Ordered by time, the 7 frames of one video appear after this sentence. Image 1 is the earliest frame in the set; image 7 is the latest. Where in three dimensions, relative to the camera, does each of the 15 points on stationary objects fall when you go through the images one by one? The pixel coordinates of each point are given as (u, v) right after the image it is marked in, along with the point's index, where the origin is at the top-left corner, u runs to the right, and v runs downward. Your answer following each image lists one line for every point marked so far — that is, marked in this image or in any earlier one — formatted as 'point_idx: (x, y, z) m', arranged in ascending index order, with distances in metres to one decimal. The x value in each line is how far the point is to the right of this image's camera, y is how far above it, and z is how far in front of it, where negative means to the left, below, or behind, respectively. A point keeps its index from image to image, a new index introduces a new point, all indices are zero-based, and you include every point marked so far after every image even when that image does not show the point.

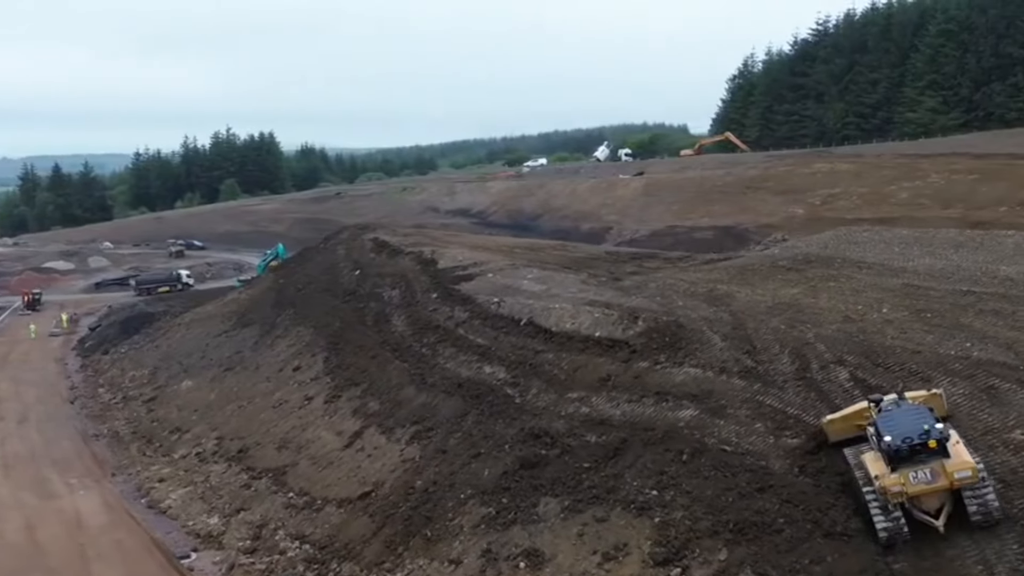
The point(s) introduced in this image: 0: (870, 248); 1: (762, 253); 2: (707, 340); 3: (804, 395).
0: (+6.1, +0.7, +15.9) m
1: (+4.8, +0.7, +18.0) m
2: (+3.0, -0.8, +13.9) m
3: (+3.7, -1.4, +11.6) m
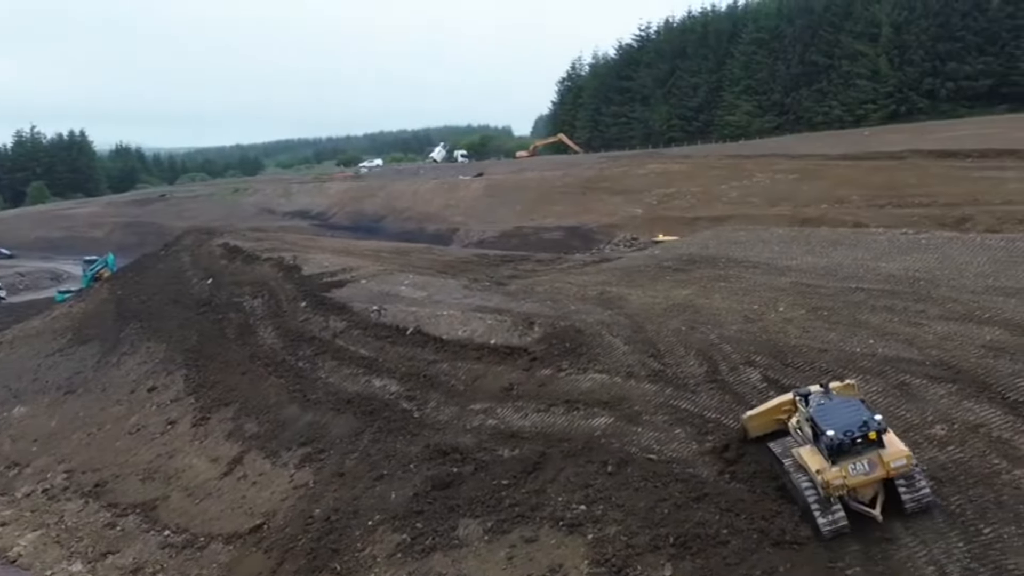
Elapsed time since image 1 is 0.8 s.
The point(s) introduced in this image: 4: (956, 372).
0: (+4.2, +0.7, +16.2) m
1: (+2.4, +0.7, +18.0) m
2: (+1.5, -0.9, +13.6) m
3: (+2.6, -1.4, +11.6) m
4: (+5.0, -0.9, +10.4) m
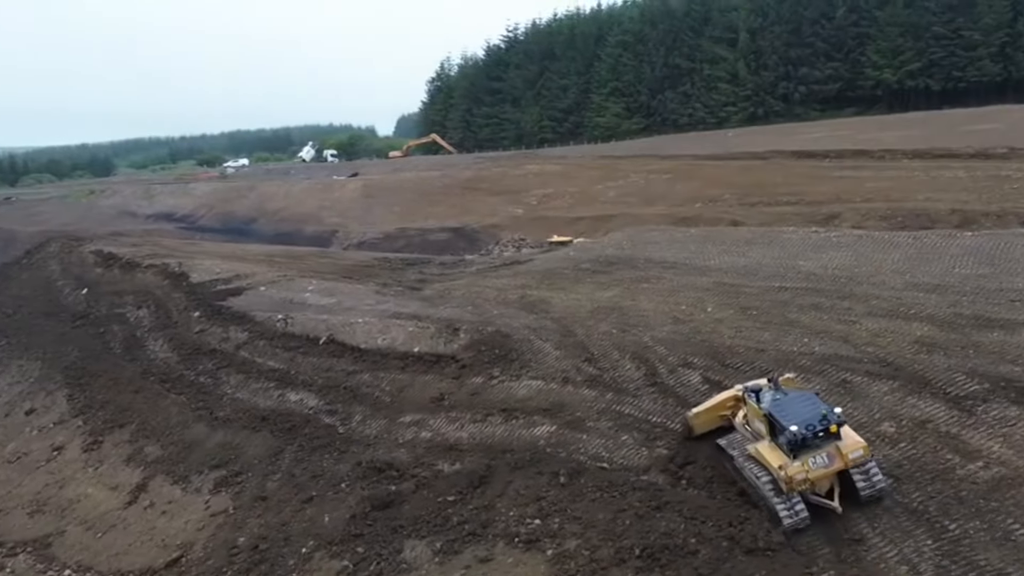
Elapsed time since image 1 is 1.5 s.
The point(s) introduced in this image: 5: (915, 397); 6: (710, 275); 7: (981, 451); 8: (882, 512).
0: (+2.7, +0.7, +16.2) m
1: (+0.7, +0.6, +17.8) m
2: (+0.4, -0.9, +13.3) m
3: (+1.8, -1.4, +11.4) m
4: (+4.4, -0.9, +10.6) m
5: (+4.4, -1.2, +10.0) m
6: (+3.1, +0.2, +14.5) m
7: (+4.6, -1.6, +9.0) m
8: (+3.5, -2.1, +8.7) m
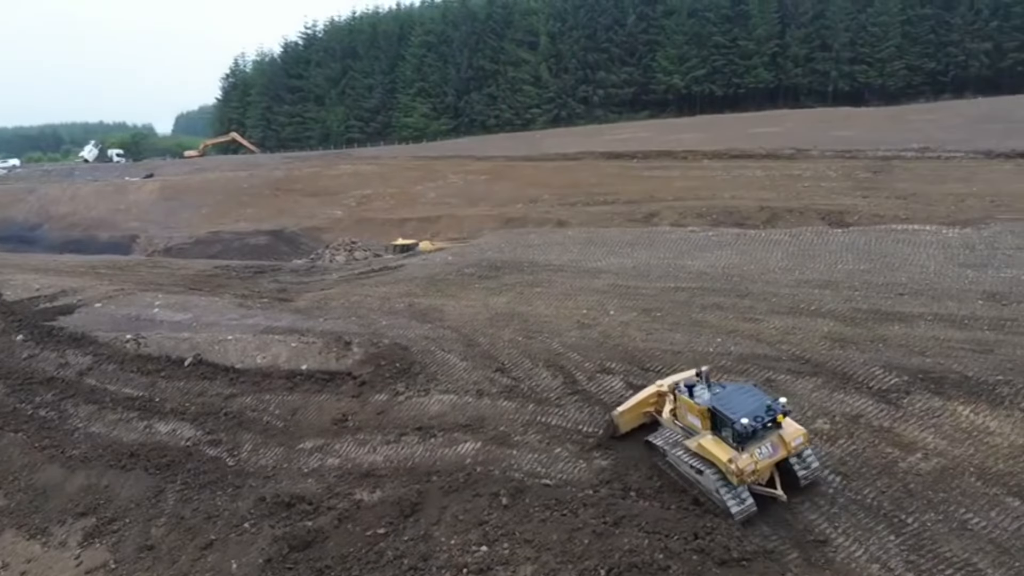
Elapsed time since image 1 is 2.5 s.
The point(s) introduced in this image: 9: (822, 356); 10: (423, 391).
0: (+0.6, +0.7, +15.9) m
1: (-1.7, +0.5, +17.0) m
2: (-0.9, -1.0, +12.6) m
3: (+0.9, -1.5, +11.1) m
4: (+3.6, -0.9, +10.8) m
5: (+3.7, -1.2, +10.3) m
6: (+1.4, +0.2, +14.3) m
7: (+4.1, -1.6, +9.3) m
8: (+3.1, -2.1, +8.8) m
9: (+3.7, -0.8, +10.9) m
10: (-1.2, -1.4, +12.1) m
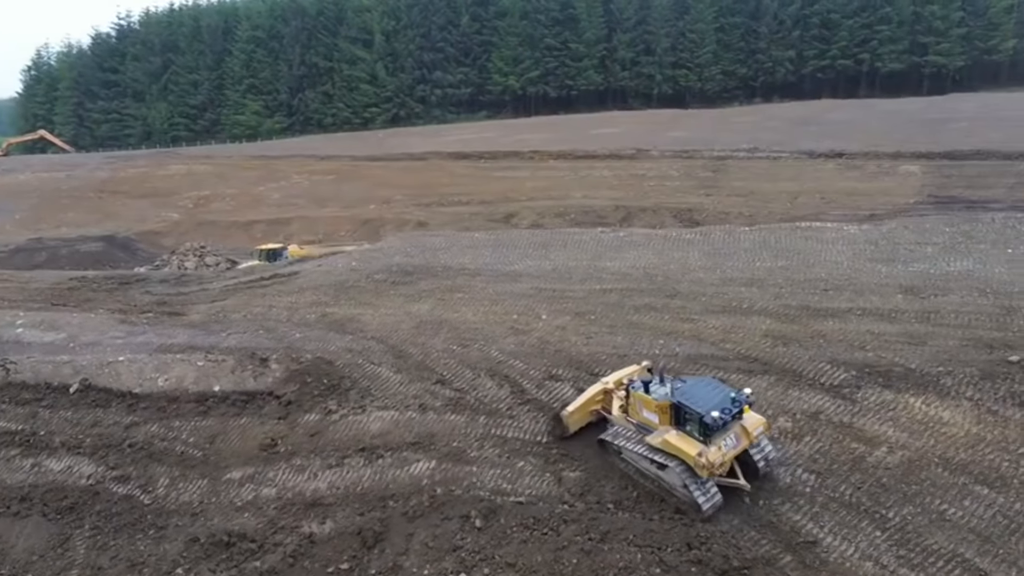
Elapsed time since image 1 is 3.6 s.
0: (-0.9, +0.6, +15.4) m
1: (-3.4, +0.3, +16.0) m
2: (-1.7, -1.1, +11.8) m
3: (+0.3, -1.5, +10.6) m
4: (+3.0, -0.9, +10.9) m
5: (+3.2, -1.2, +10.4) m
6: (+0.2, +0.1, +14.0) m
7: (+3.8, -1.5, +9.5) m
8: (+3.0, -2.1, +8.8) m
9: (+3.1, -0.8, +11.0) m
10: (-1.9, -1.5, +11.3) m
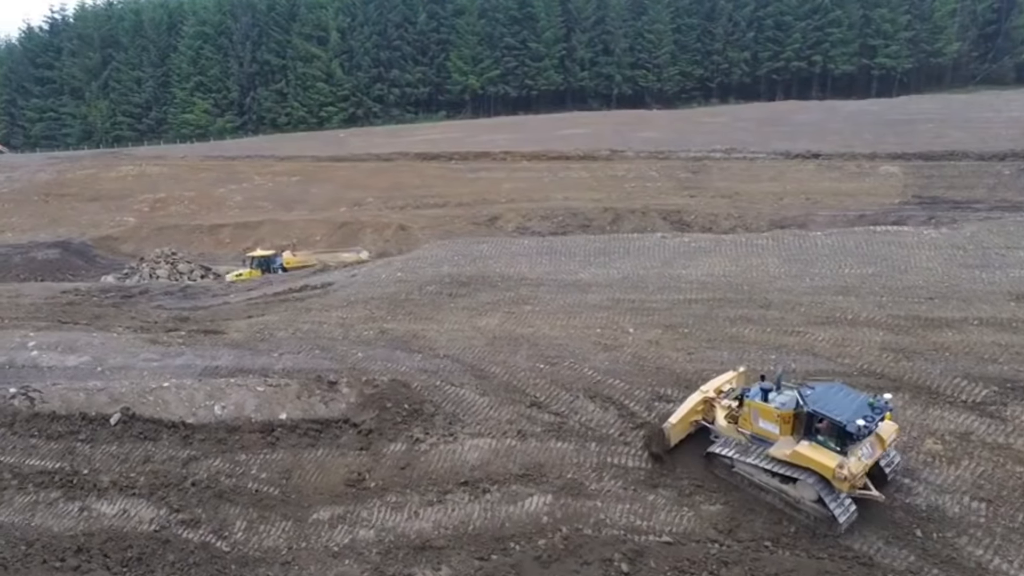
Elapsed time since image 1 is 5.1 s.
0: (0.0, +0.4, +14.3) m
1: (-2.5, +0.2, +14.8) m
2: (-0.6, -1.3, +10.7) m
3: (+1.5, -1.7, +9.7) m
4: (+4.2, -1.0, +10.1) m
5: (+4.4, -1.3, +9.6) m
6: (+1.2, 0.0, +13.0) m
7: (+5.1, -1.6, +8.8) m
8: (+4.3, -2.2, +8.1) m
9: (+4.3, -0.9, +10.3) m
10: (-0.7, -1.6, +10.2) m
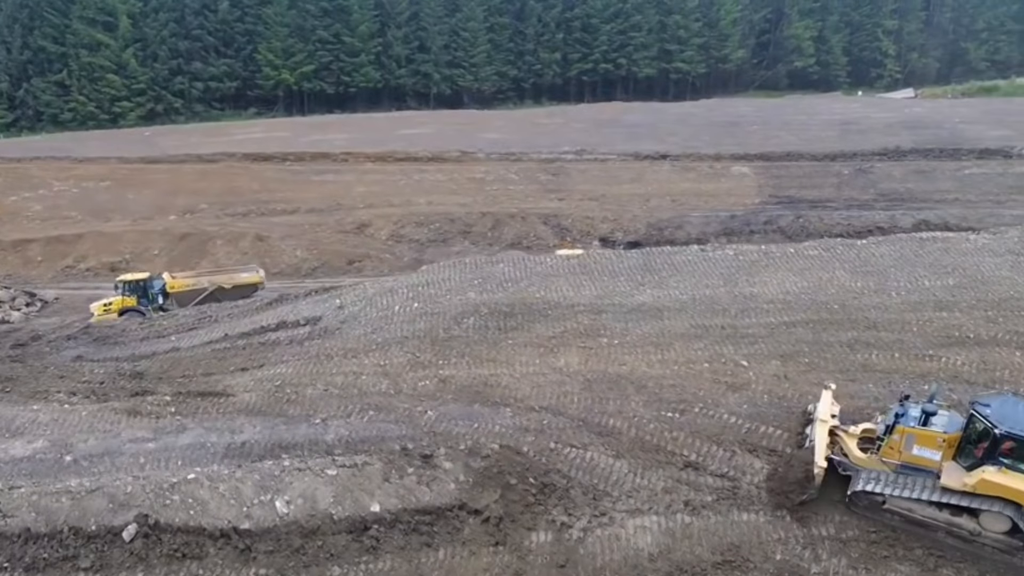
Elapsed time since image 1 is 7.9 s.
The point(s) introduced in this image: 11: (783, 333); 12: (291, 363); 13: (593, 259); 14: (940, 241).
0: (+0.4, +0.1, +12.2) m
1: (-2.1, -0.3, +12.1) m
2: (+0.8, -1.7, +8.6) m
3: (+3.1, -2.0, +8.1) m
4: (+5.5, -1.2, +9.2) m
5: (+5.9, -1.4, +8.7) m
6: (+1.9, -0.3, +11.2) m
7: (+6.8, -1.8, +8.1) m
8: (+6.2, -2.4, +7.2) m
9: (+5.6, -1.1, +9.3) m
10: (+0.8, -2.0, +8.0) m
11: (+3.0, -0.5, +10.7) m
12: (-2.6, -0.9, +10.6) m
13: (+0.9, +0.5, +13.1) m
14: (+6.0, +0.7, +13.0) m
